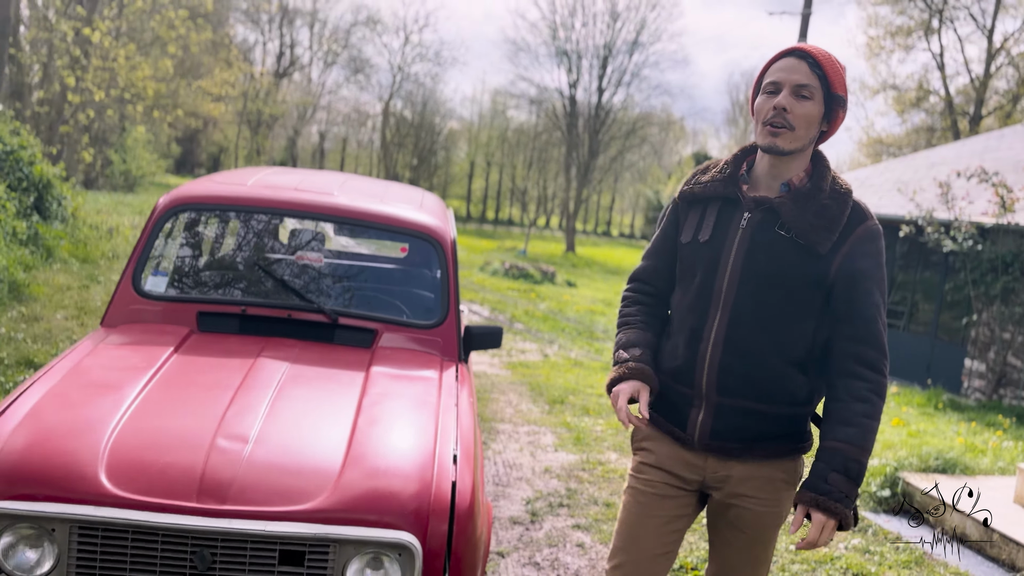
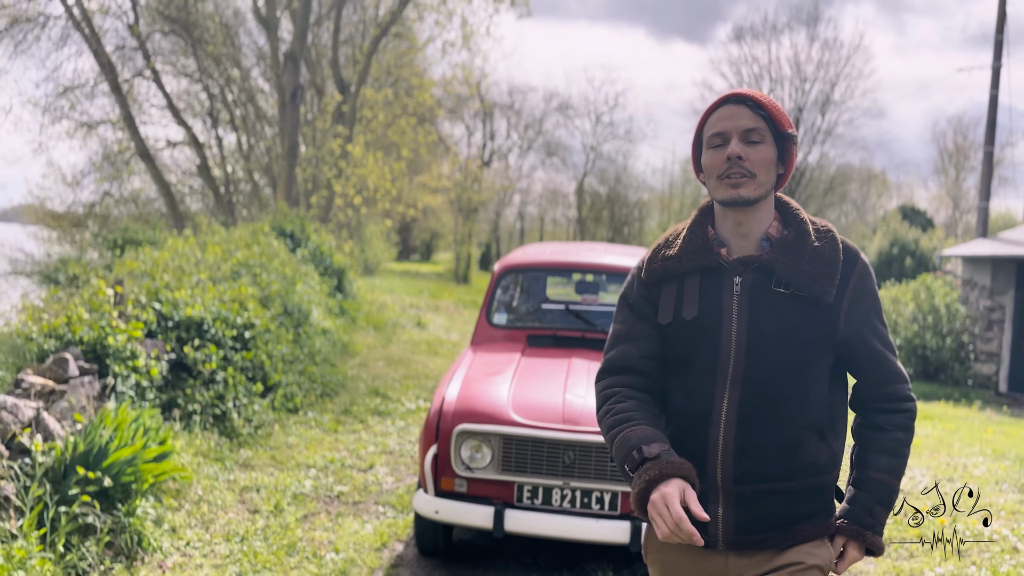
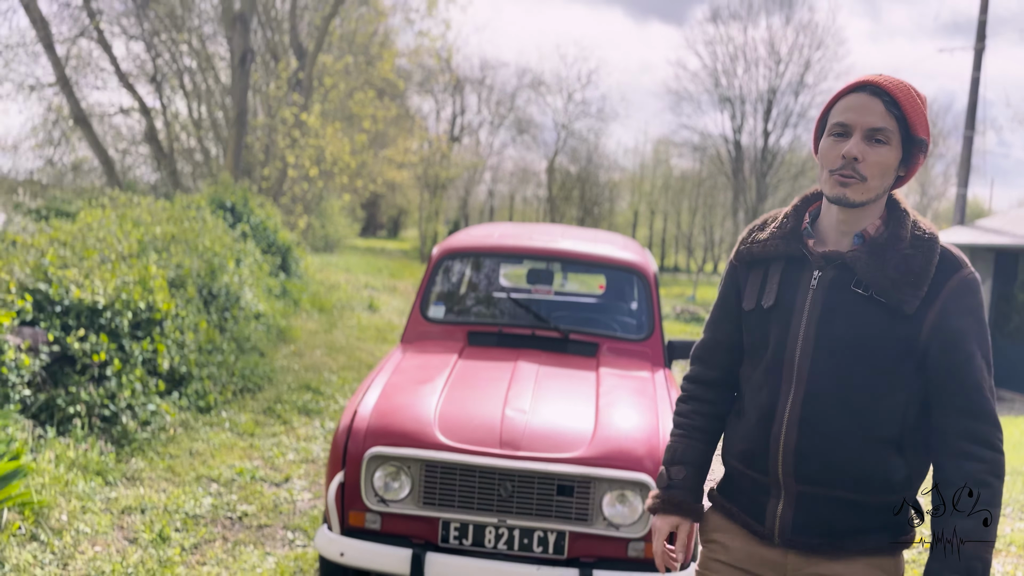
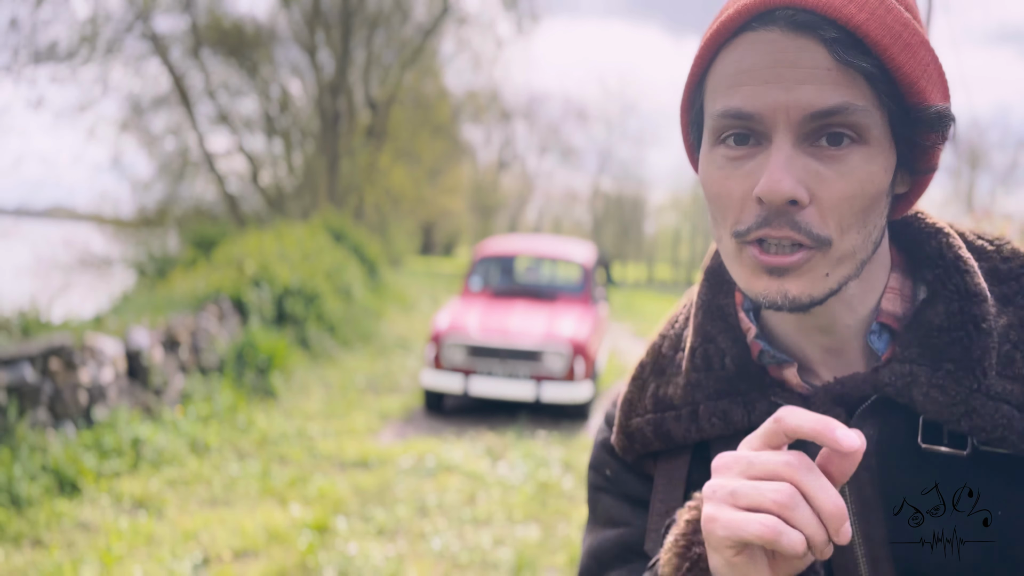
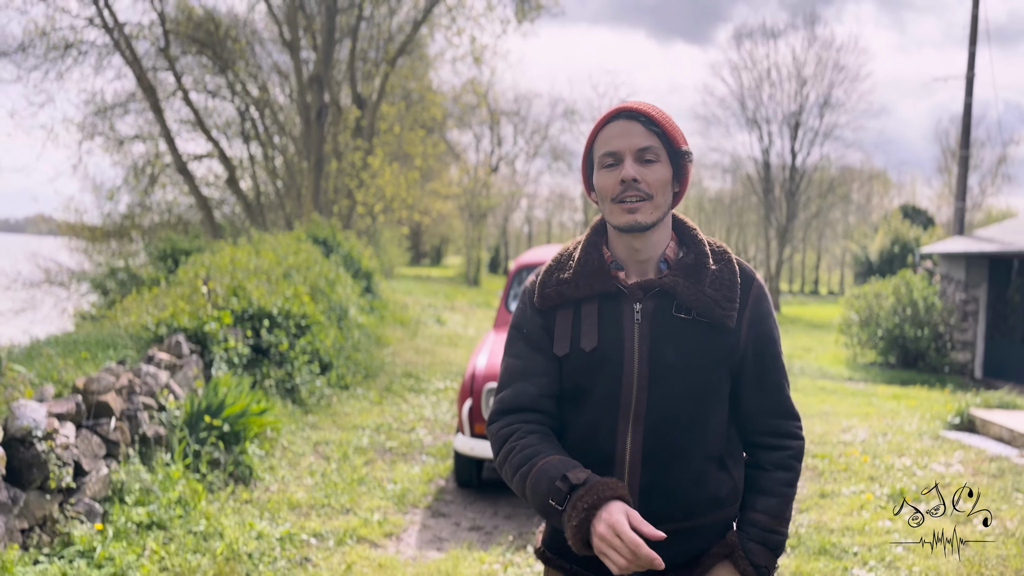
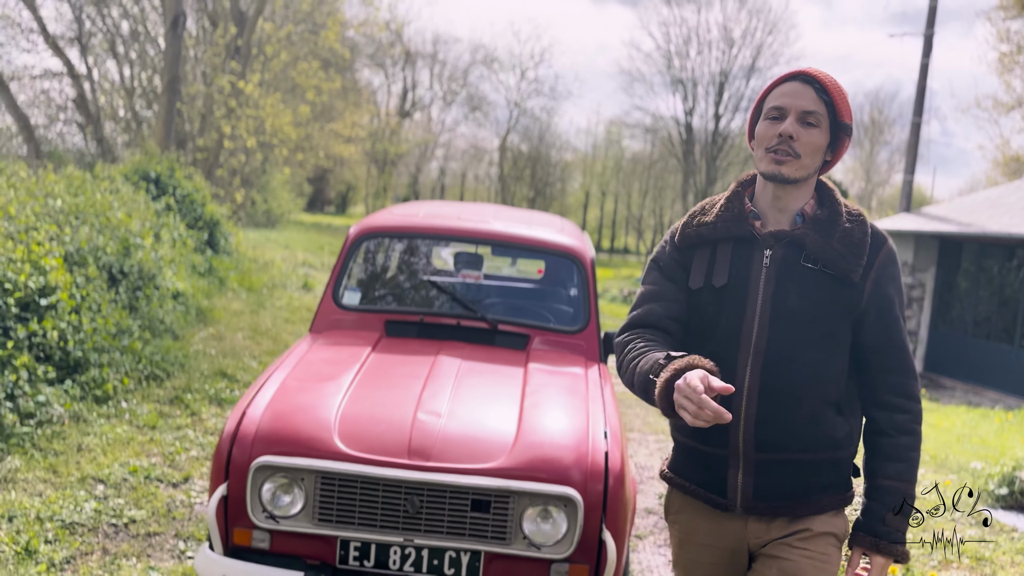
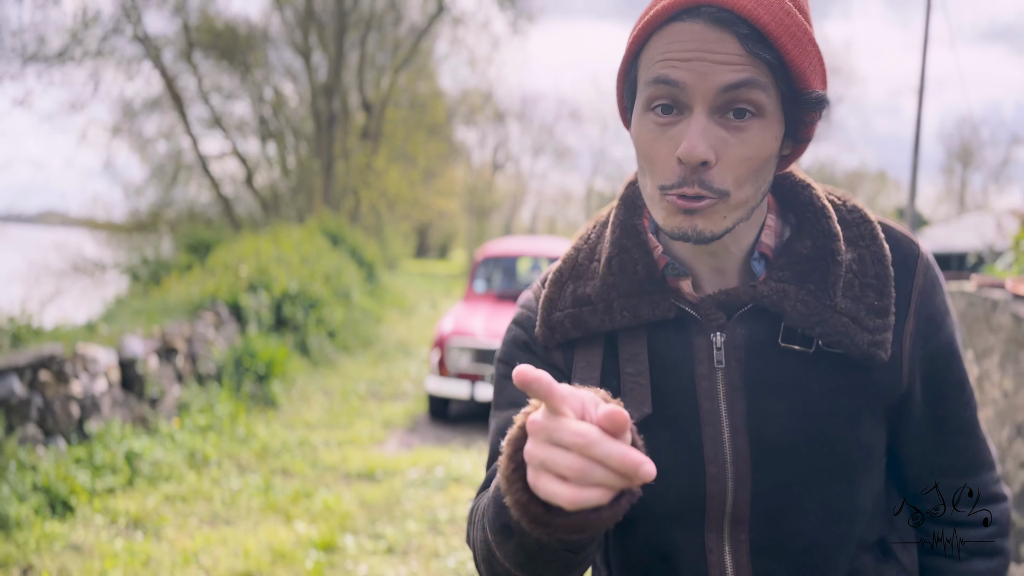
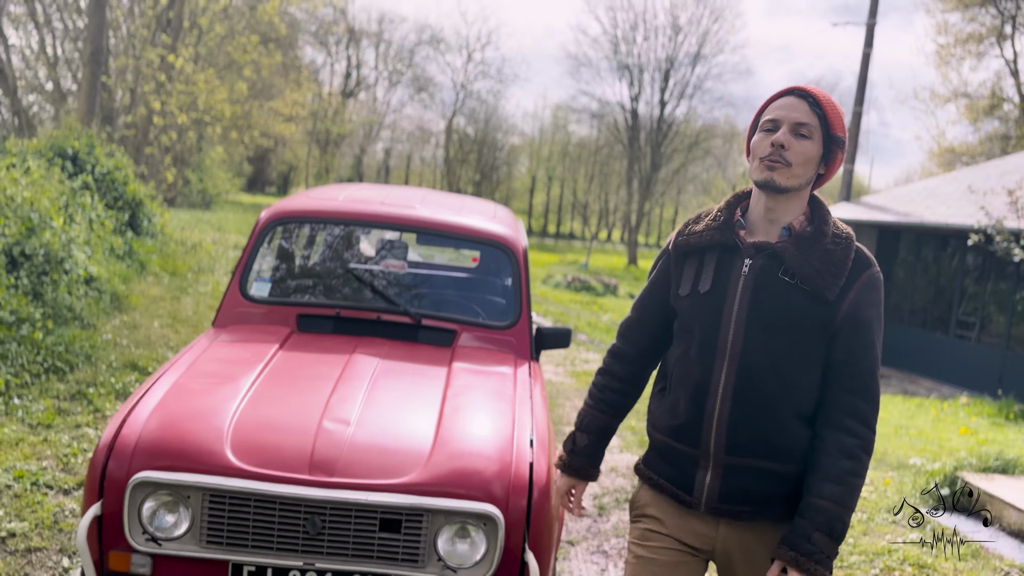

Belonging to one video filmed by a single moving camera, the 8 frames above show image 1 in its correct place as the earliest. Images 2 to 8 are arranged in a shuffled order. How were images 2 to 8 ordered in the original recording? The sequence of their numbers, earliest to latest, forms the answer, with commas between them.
8, 6, 3, 2, 5, 7, 4
